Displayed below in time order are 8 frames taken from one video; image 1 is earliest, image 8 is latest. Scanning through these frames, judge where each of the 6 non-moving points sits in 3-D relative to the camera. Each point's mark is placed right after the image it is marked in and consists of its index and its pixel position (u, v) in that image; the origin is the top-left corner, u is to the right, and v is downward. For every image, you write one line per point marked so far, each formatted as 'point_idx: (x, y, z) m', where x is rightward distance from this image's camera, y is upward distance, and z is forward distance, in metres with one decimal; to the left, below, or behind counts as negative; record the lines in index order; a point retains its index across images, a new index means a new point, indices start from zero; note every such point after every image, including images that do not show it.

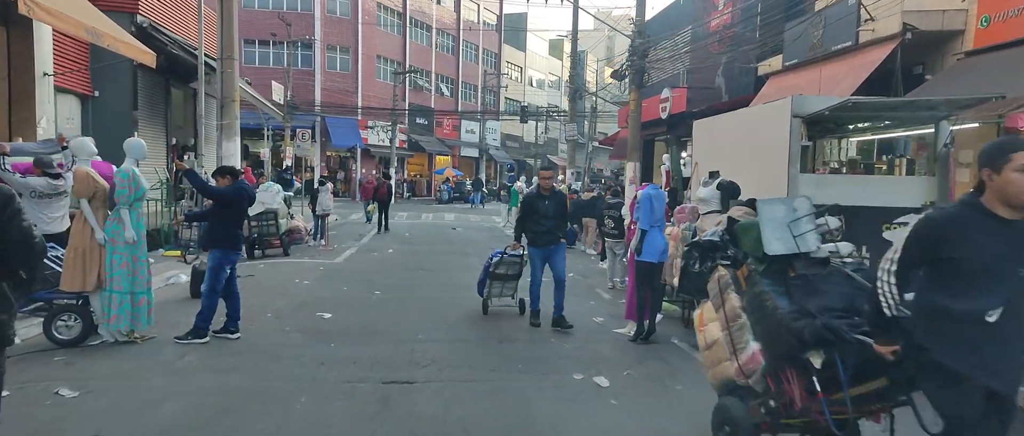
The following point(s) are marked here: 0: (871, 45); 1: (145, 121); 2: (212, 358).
0: (+6.0, +2.9, +11.9) m
1: (-9.6, +2.5, +18.7) m
2: (-2.5, -1.2, +6.0) m
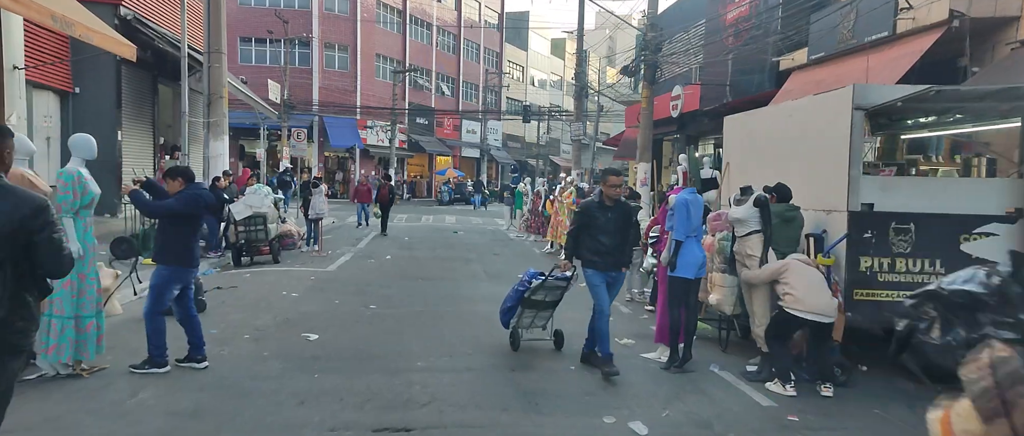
0: (+6.1, +2.8, +11.0) m
1: (-9.4, +2.4, +17.7) m
2: (-2.4, -1.3, +5.0) m
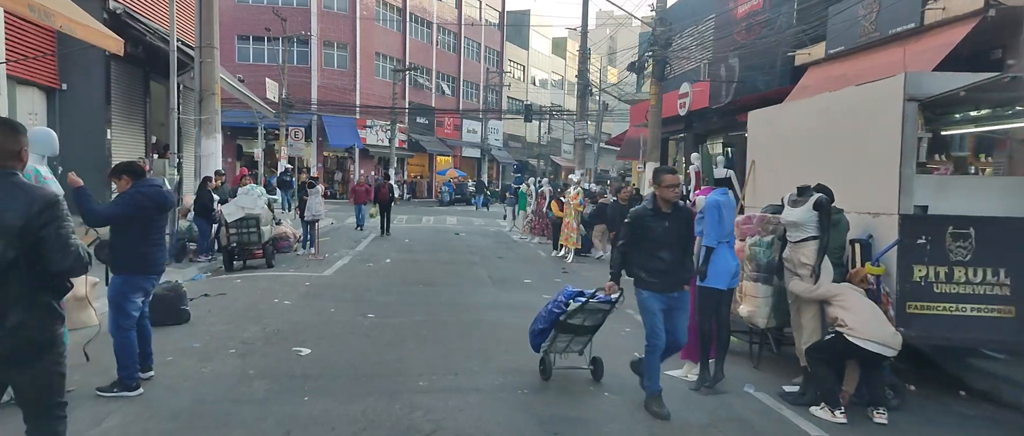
0: (+6.2, +2.7, +10.4) m
1: (-9.3, +2.4, +17.1) m
2: (-2.3, -1.3, +4.4) m
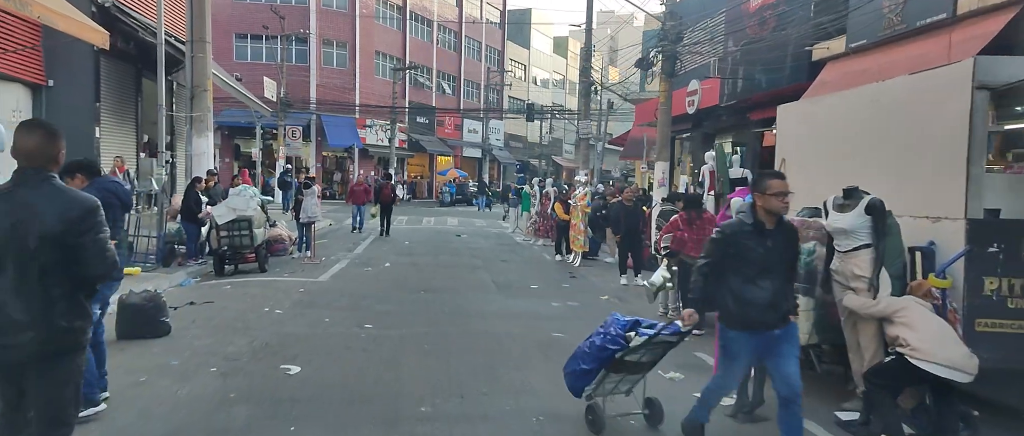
0: (+6.3, +2.7, +9.7) m
1: (-9.2, +2.4, +16.5) m
2: (-2.2, -1.3, +3.8) m
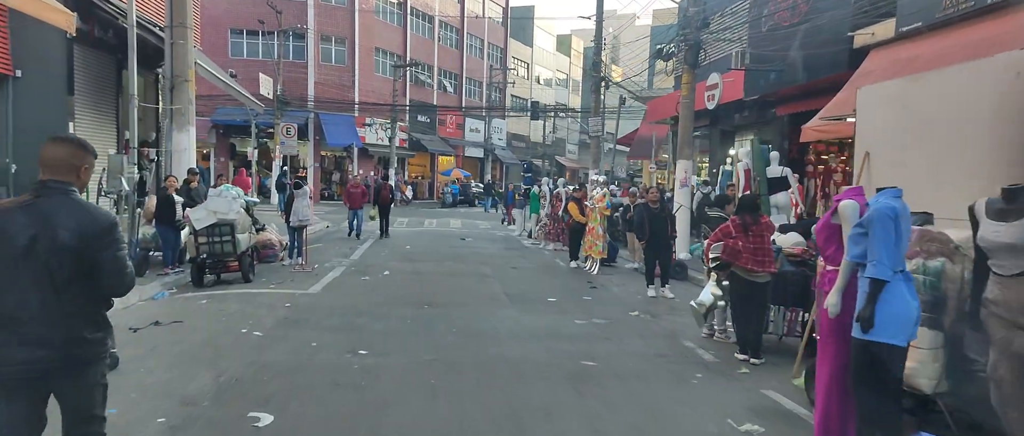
0: (+6.5, +2.7, +8.5) m
1: (-9.0, +2.3, +15.2) m
2: (-2.0, -1.4, +2.5) m
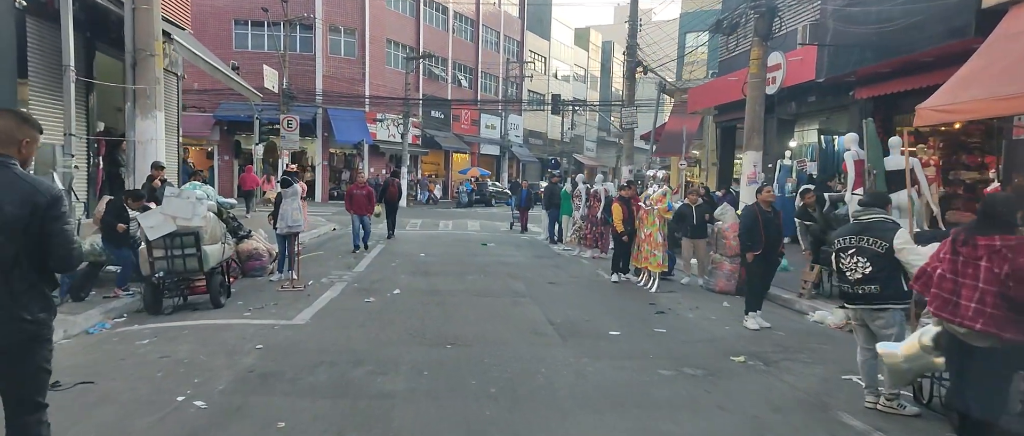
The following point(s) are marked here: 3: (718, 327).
0: (+6.9, +2.6, +5.9) m
1: (-8.4, +2.2, +12.9) m
2: (-1.6, -1.5, +0.1) m
3: (+2.3, -1.2, +7.9) m
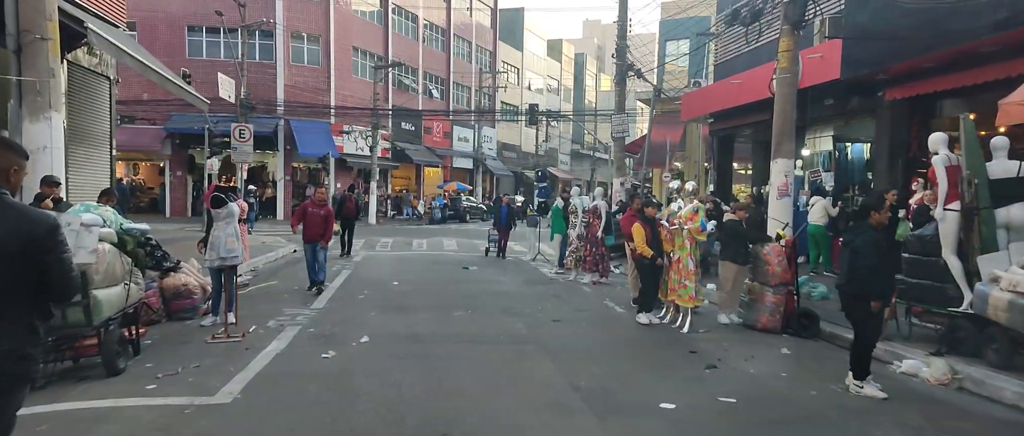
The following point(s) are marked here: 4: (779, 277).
0: (+7.0, +2.5, +4.1) m
1: (-8.6, +1.8, +10.5) m
2: (-1.2, -1.6, -2.1) m
3: (+2.3, -1.4, +5.9) m
4: (+3.3, -0.7, +8.9) m
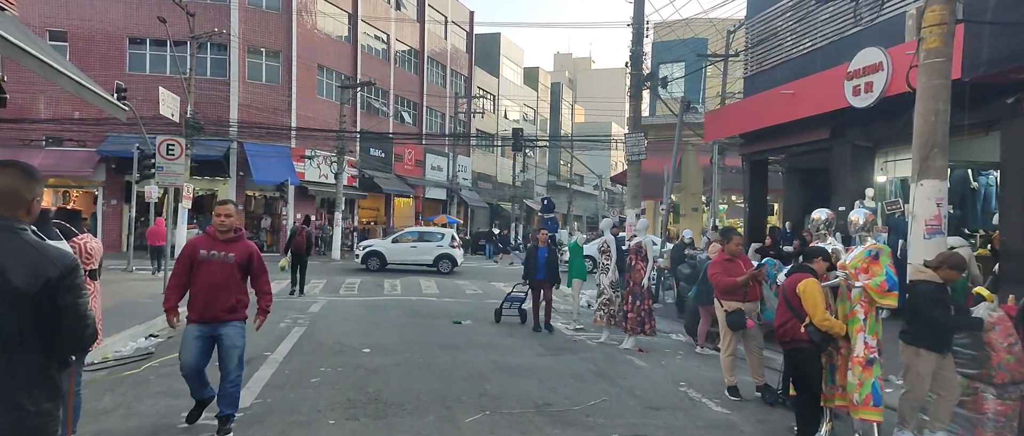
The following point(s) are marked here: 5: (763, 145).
0: (+7.7, +2.3, +0.9) m
1: (-8.2, +1.4, +6.5) m
2: (-0.3, -1.4, -5.8) m
3: (+2.9, -1.7, +2.3) m
4: (+3.7, -1.1, +5.4) m
5: (+6.0, +1.8, +17.0) m
